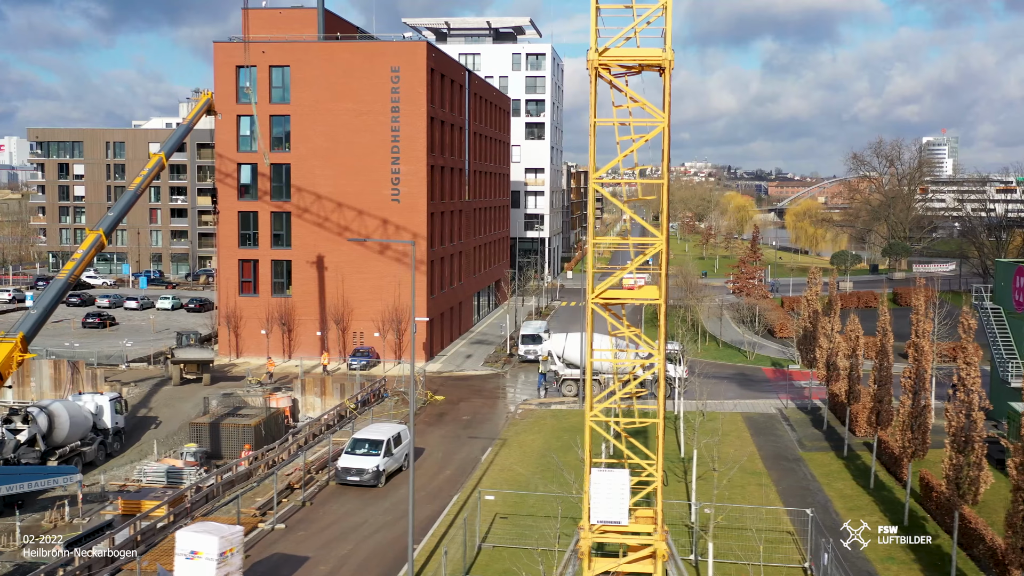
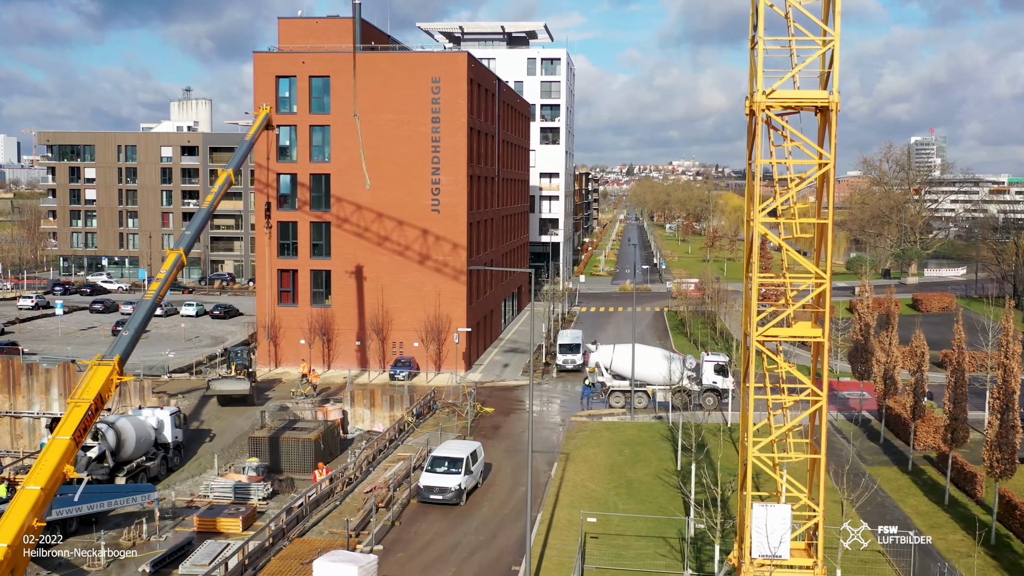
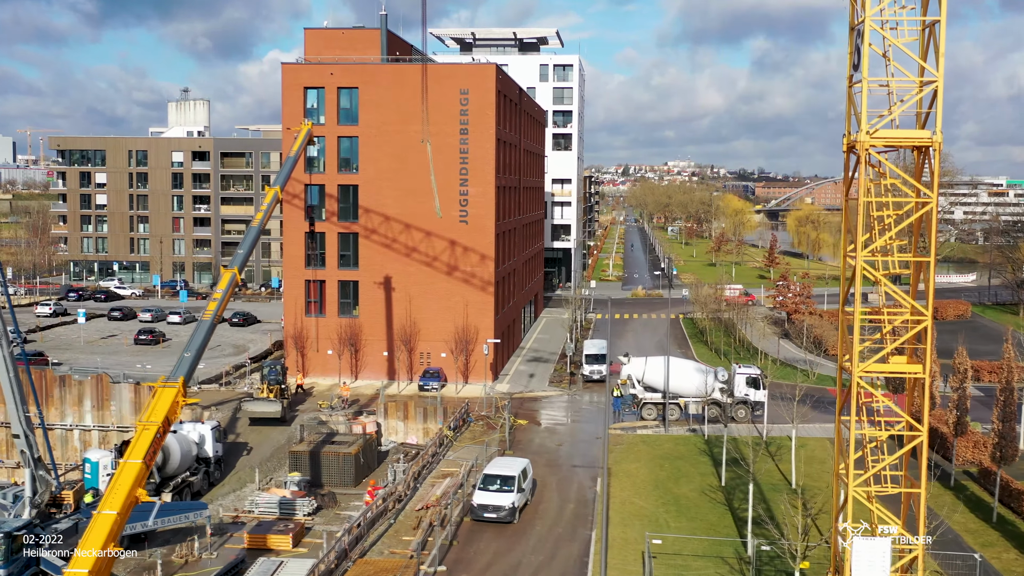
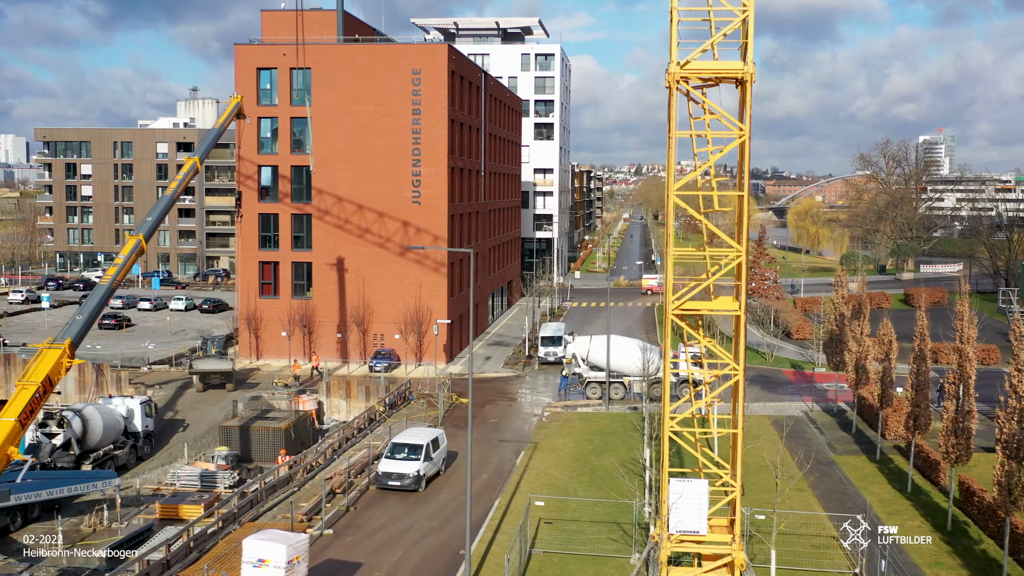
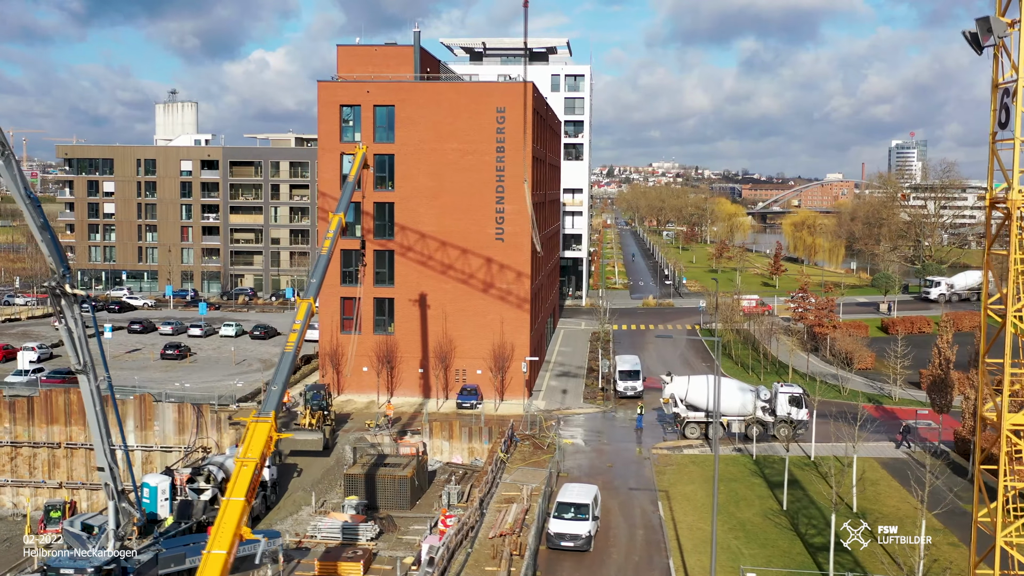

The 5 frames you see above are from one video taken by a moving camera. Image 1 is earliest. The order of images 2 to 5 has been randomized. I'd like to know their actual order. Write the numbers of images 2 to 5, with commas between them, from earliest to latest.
4, 2, 3, 5
